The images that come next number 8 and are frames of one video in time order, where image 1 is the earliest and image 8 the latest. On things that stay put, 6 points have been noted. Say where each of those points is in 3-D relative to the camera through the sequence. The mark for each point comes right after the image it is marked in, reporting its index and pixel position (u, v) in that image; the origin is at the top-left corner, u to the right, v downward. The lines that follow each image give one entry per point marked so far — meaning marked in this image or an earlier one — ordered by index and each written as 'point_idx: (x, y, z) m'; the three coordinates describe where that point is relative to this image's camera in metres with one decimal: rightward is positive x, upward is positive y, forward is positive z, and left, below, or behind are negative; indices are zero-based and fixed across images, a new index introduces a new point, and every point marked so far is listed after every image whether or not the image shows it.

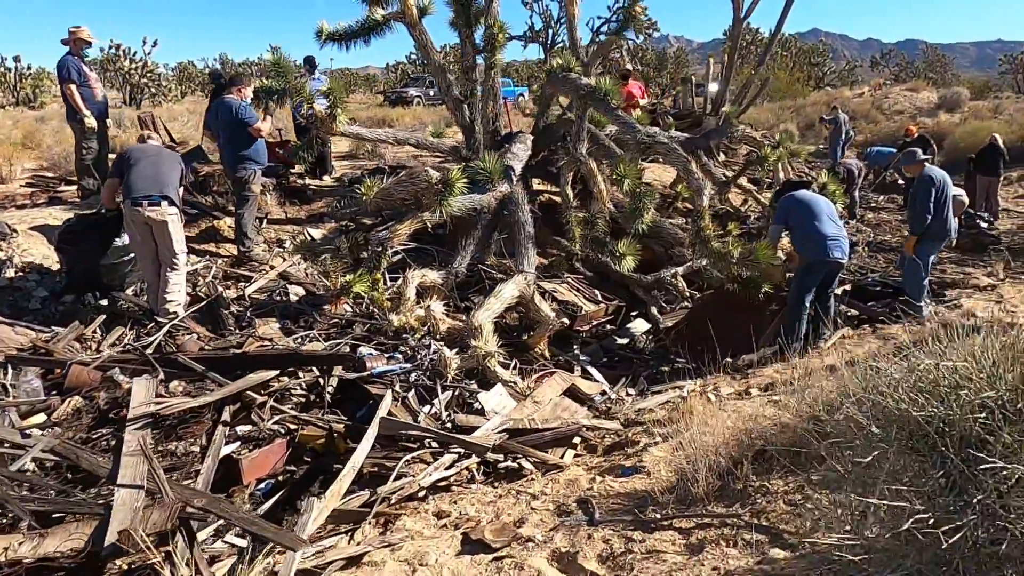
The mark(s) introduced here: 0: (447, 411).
0: (-0.4, -0.8, +4.4) m
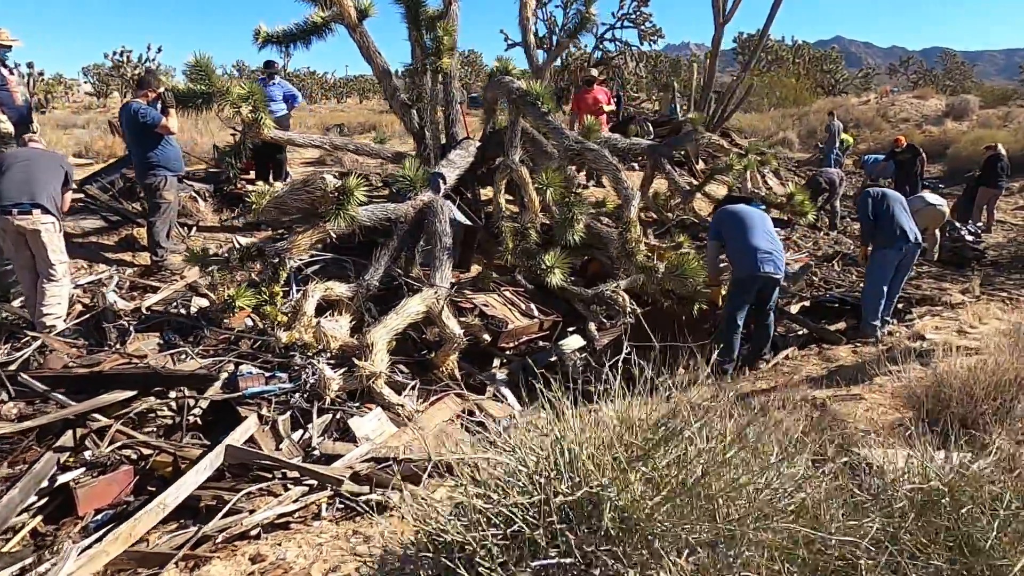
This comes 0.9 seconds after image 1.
0: (-1.2, -0.9, +4.1) m
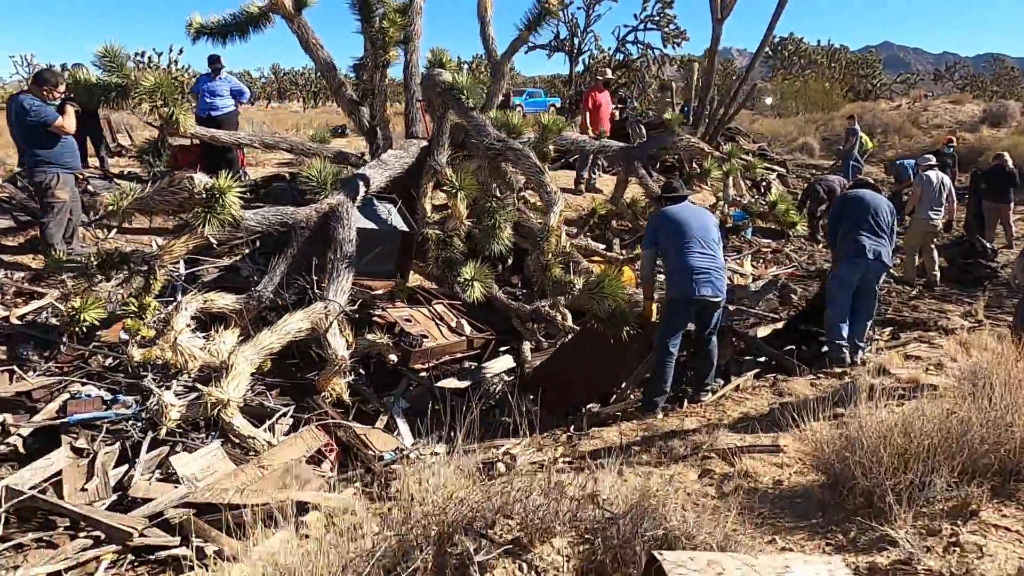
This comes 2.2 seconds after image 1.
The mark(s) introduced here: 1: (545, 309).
0: (-2.0, -1.0, +3.5) m
1: (+0.3, -0.2, +5.7) m
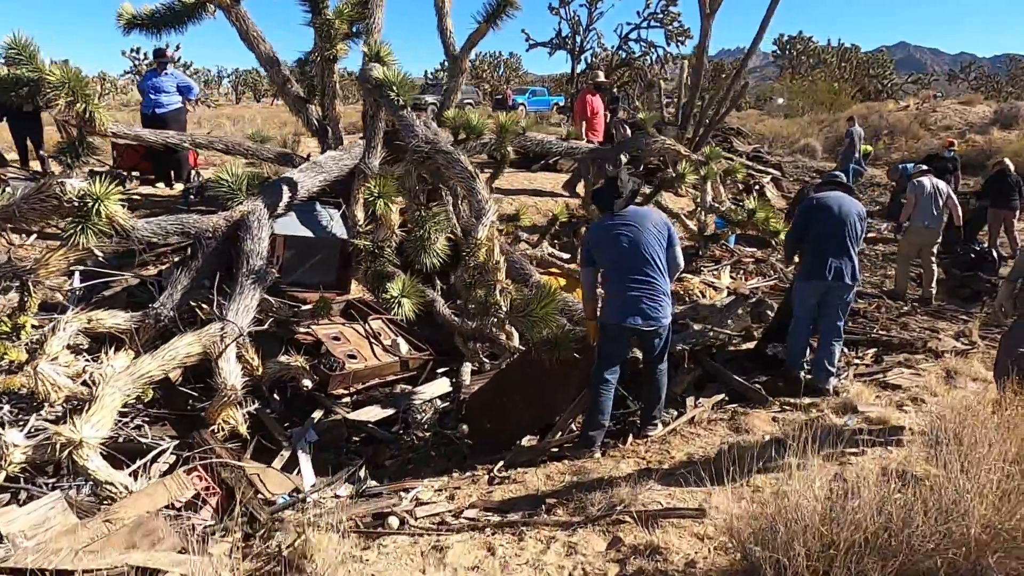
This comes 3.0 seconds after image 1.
0: (-2.5, -1.1, +3.0) m
1: (-0.2, -0.3, +5.1) m
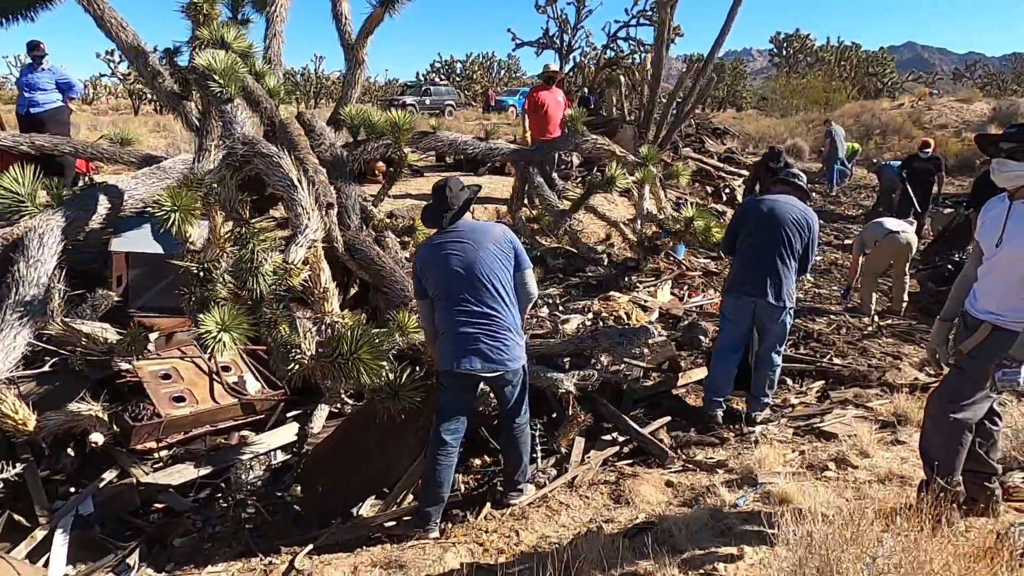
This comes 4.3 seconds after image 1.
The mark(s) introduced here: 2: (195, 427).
0: (-3.5, -1.3, +2.2) m
1: (-1.2, -0.5, +4.3) m
2: (-2.0, -0.9, +4.1) m
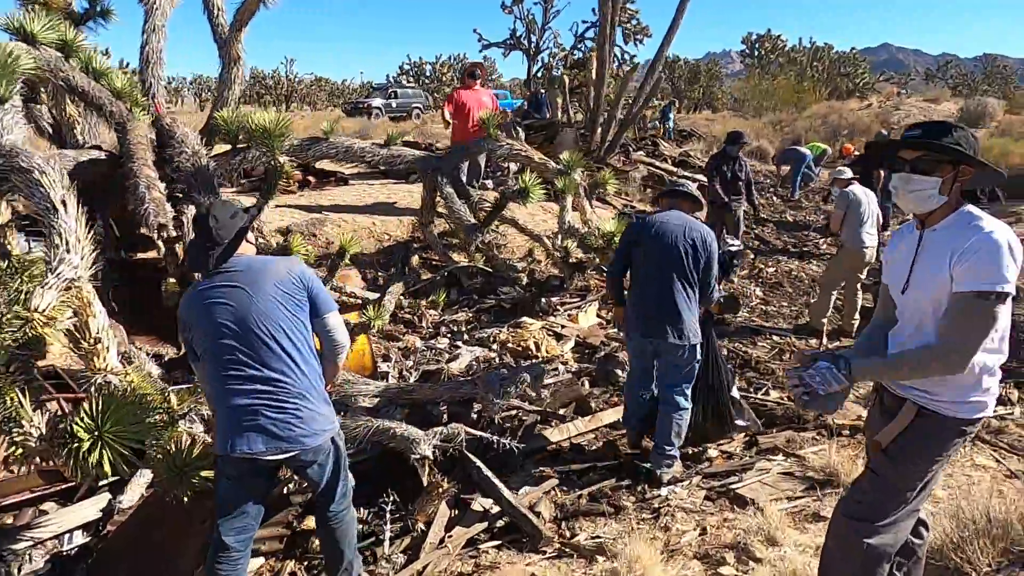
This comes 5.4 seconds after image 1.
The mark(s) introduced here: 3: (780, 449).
0: (-4.2, -1.5, +1.4) m
1: (-1.9, -0.7, +3.5) m
2: (-2.8, -1.1, +3.3) m
3: (+1.7, -1.0, +4.1) m
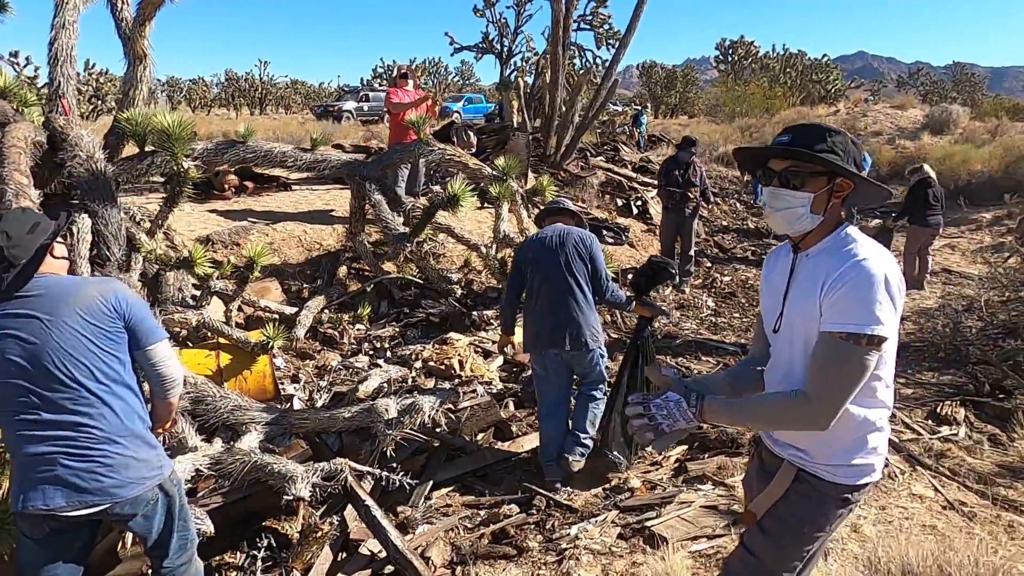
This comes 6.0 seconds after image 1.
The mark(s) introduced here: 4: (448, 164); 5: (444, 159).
0: (-4.7, -1.6, +0.9) m
1: (-2.5, -0.8, +3.1) m
2: (-3.3, -1.2, +2.9) m
3: (+1.1, -1.1, +3.8) m
4: (-0.6, +1.1, +5.8) m
5: (-0.6, +1.1, +5.8) m
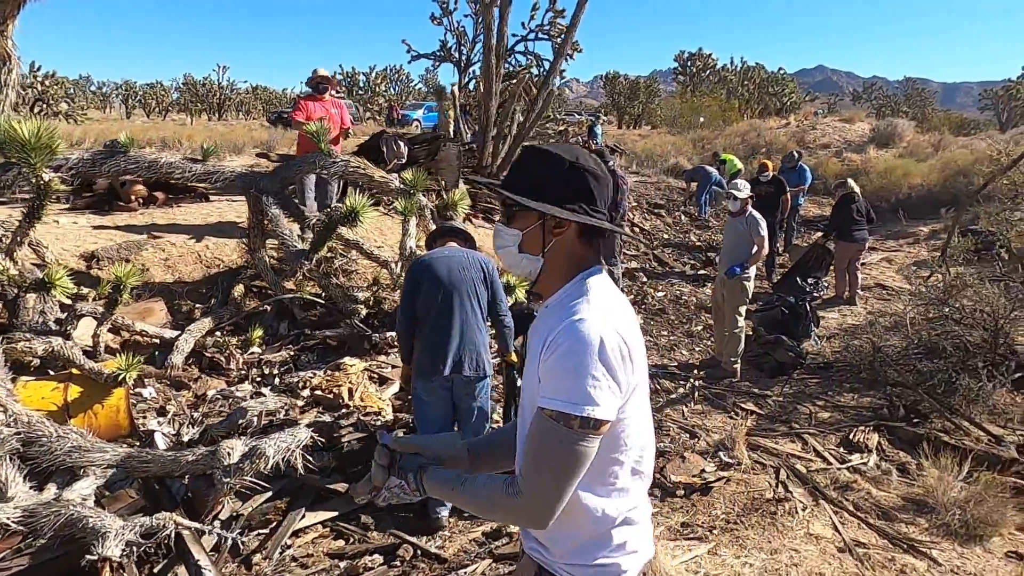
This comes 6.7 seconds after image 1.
0: (-5.2, -1.7, +0.4) m
1: (-3.1, -1.0, +2.7) m
2: (-3.9, -1.3, +2.4) m
3: (+0.5, -1.2, +3.5) m
4: (-1.3, +0.9, +5.5) m
5: (-1.4, +1.0, +5.5) m
